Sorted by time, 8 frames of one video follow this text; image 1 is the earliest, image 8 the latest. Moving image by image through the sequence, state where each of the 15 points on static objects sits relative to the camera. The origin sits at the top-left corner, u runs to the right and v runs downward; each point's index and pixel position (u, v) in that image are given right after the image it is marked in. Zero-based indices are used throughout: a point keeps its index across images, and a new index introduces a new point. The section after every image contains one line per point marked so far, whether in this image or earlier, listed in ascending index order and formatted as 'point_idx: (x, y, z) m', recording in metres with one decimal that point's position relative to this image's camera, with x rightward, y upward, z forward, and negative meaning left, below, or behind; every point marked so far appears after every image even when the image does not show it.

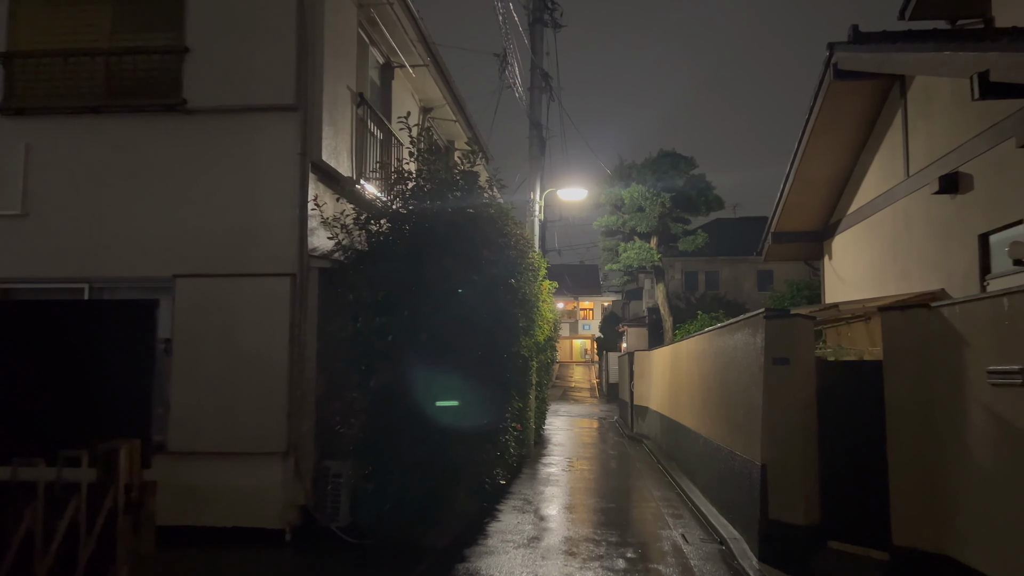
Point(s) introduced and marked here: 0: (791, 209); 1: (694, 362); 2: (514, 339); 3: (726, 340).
0: (+4.5, +1.3, +11.9) m
1: (+2.8, -1.1, +11.1) m
2: (0.0, -0.5, +7.7) m
3: (+2.6, -0.6, +8.8) m
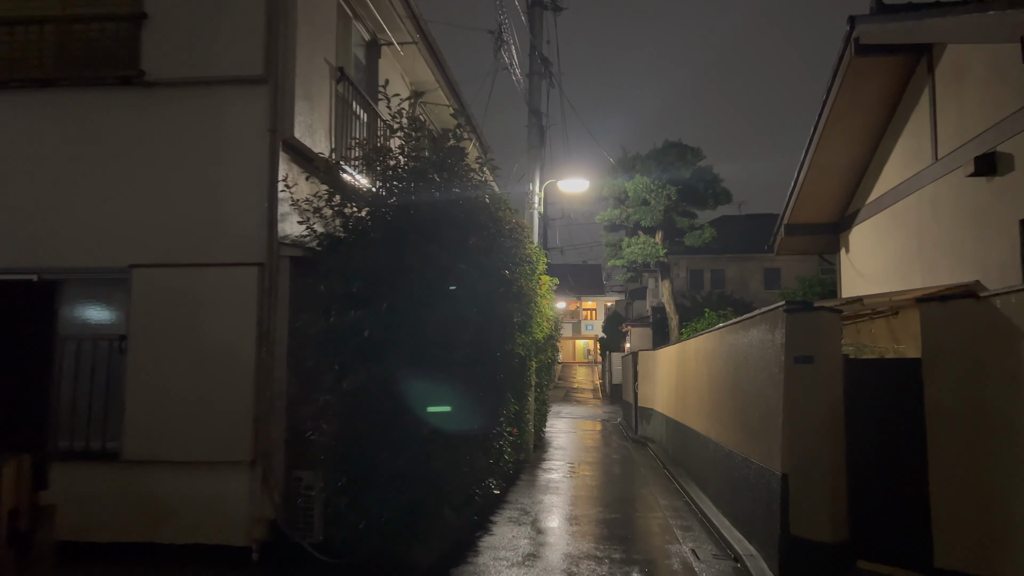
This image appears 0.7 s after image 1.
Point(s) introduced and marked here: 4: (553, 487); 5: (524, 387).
0: (+4.5, +1.4, +11.2) m
1: (+2.7, -1.1, +10.4) m
2: (-0.1, -0.5, +7.0) m
3: (+2.5, -0.6, +8.1) m
4: (+0.6, -2.9, +10.6) m
5: (+0.2, -1.4, +10.1) m
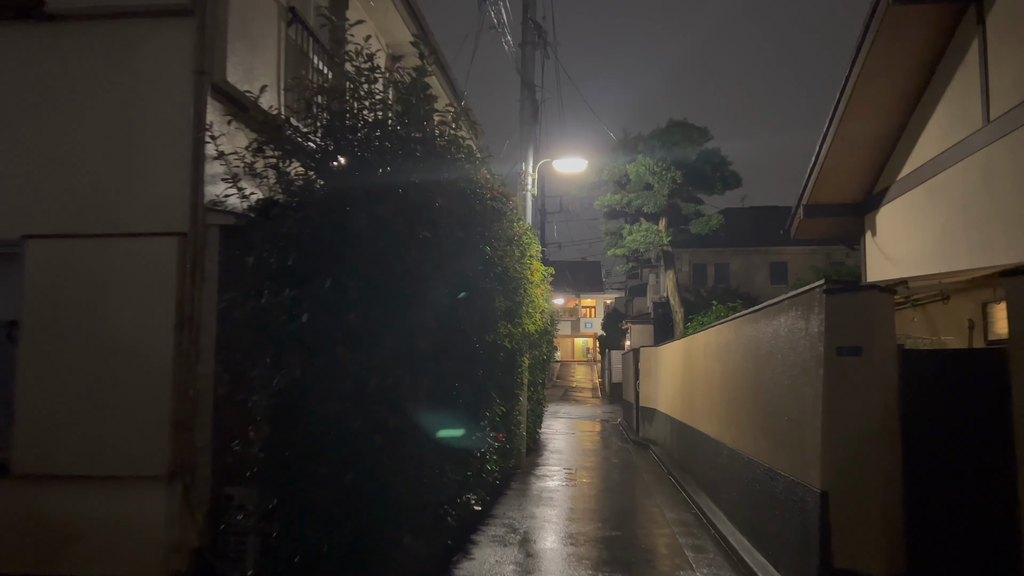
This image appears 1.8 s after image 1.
0: (+4.4, +1.5, +10.1) m
1: (+2.6, -0.9, +9.3) m
2: (-0.2, -0.3, +5.9) m
3: (+2.4, -0.4, +6.9) m
4: (+0.5, -2.7, +9.5) m
5: (0.0, -1.2, +9.0) m
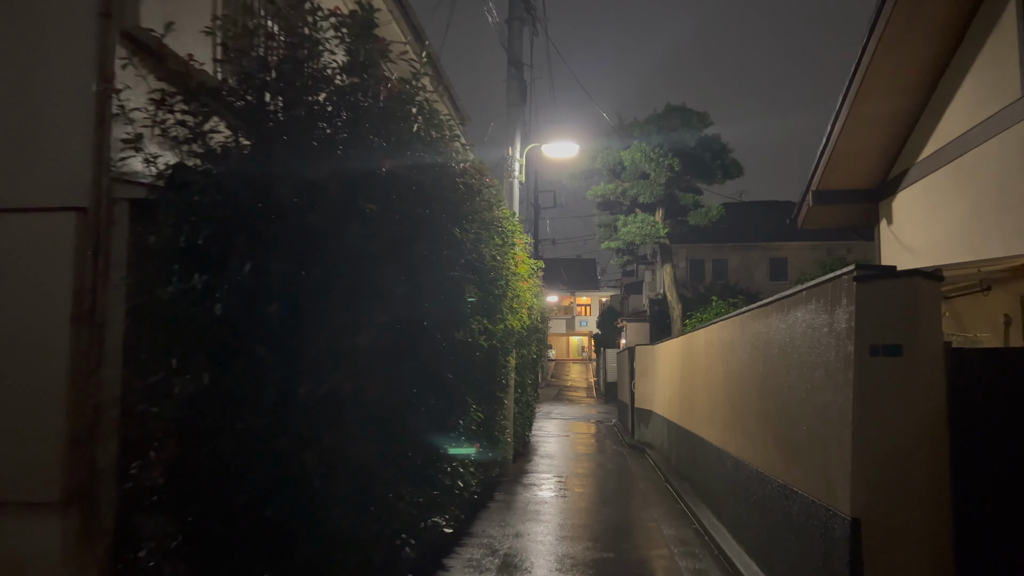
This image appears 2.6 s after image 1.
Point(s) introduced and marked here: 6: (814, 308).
0: (+4.1, +1.6, +9.2) m
1: (+2.4, -0.8, +8.4) m
2: (-0.4, -0.2, +5.0) m
3: (+2.2, -0.3, +6.1) m
4: (+0.3, -2.7, +8.7) m
5: (-0.2, -1.1, +8.1) m
6: (+2.1, -0.1, +5.1) m
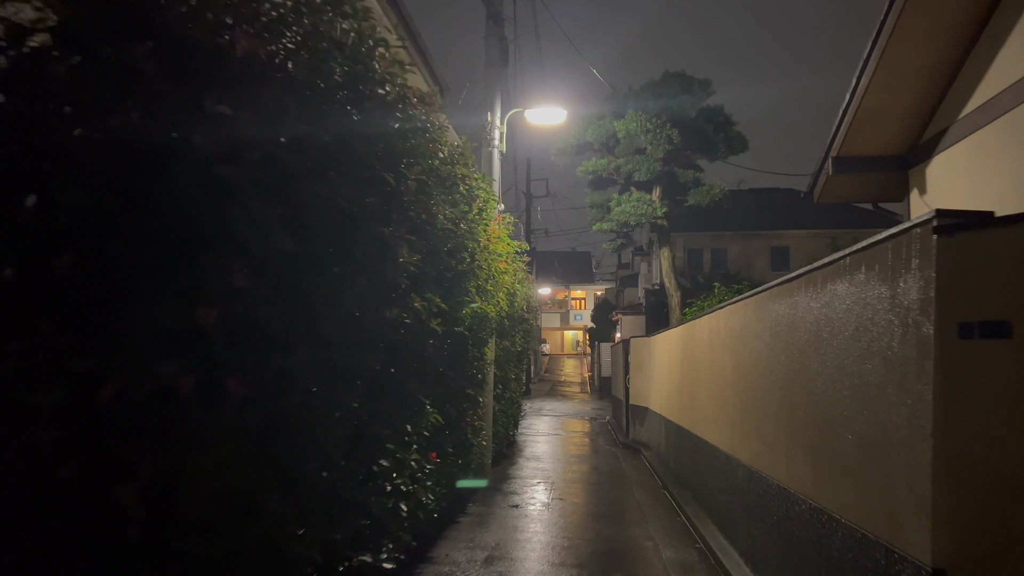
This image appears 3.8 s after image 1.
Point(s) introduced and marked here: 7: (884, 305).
0: (+3.9, +1.9, +8.0) m
1: (+2.1, -0.6, +7.2) m
2: (-0.7, 0.0, +3.8) m
3: (+1.9, -0.1, +4.8) m
4: (0.0, -2.4, +7.4) m
5: (-0.4, -0.9, +6.9) m
6: (+1.8, +0.1, +3.8) m
7: (+1.8, -0.1, +3.5) m
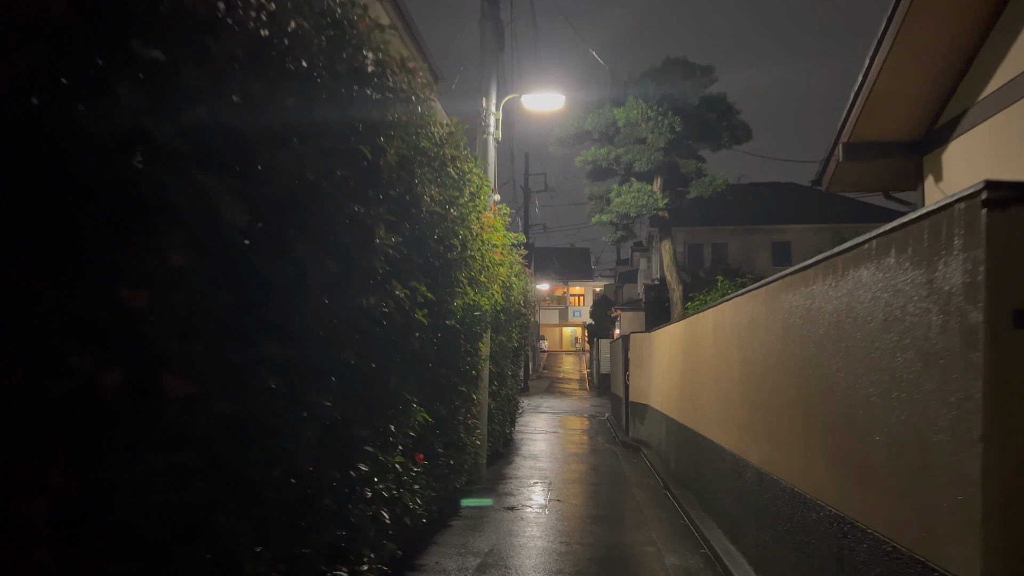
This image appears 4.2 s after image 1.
0: (+3.8, +1.9, +7.6) m
1: (+2.1, -0.5, +6.8) m
2: (-0.7, 0.0, +3.4) m
3: (+1.9, 0.0, +4.5) m
4: (-0.1, -2.4, +7.0) m
5: (-0.5, -0.8, +6.5) m
6: (+1.8, +0.1, +3.5) m
7: (+1.8, 0.0, +3.2) m
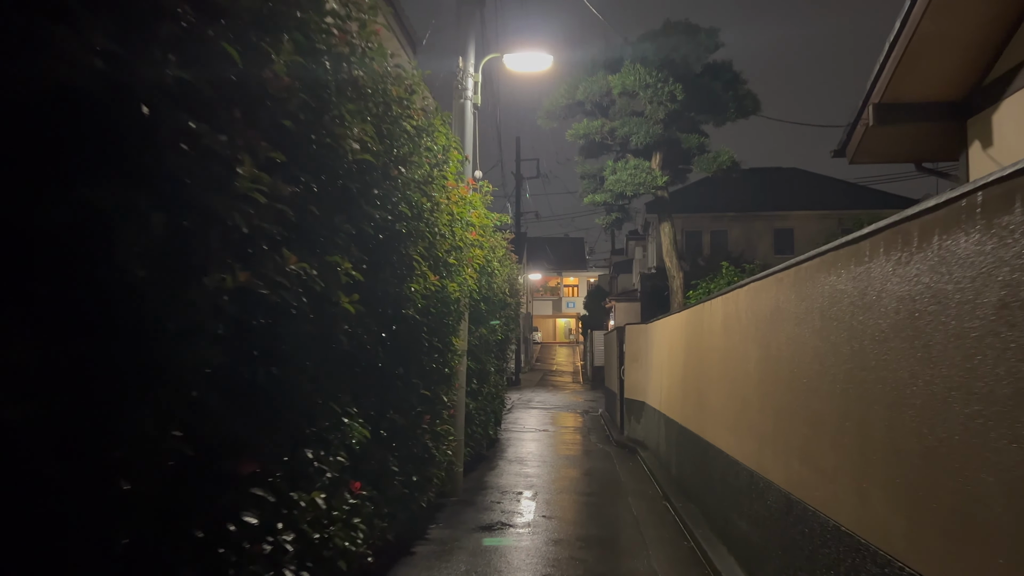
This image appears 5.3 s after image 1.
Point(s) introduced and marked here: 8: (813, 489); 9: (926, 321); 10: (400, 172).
0: (+3.6, +2.1, +6.5) m
1: (+1.8, -0.4, +5.7) m
2: (-0.9, +0.1, +2.3) m
3: (+1.7, +0.1, +3.4) m
4: (-0.3, -2.2, +6.0) m
5: (-0.7, -0.7, +5.4) m
6: (+1.6, +0.2, +2.4) m
7: (+1.6, +0.1, +2.0) m
8: (+1.7, -1.1, +4.1) m
9: (+1.6, -0.1, +2.9) m
10: (-0.6, +0.7, +4.2) m
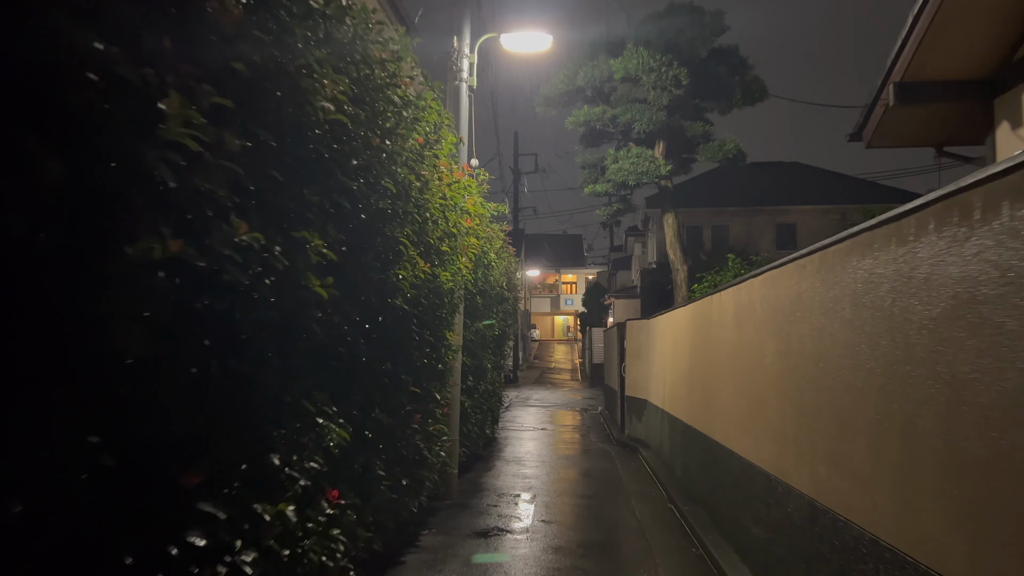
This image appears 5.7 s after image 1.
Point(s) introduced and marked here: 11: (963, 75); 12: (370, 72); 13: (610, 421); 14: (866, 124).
0: (+3.6, +2.2, +6.1) m
1: (+1.8, -0.3, +5.3) m
2: (-0.9, +0.2, +1.9) m
3: (+1.7, +0.1, +2.9) m
4: (-0.3, -2.1, +5.5) m
5: (-0.7, -0.6, +5.0) m
6: (+1.6, +0.3, +1.9) m
7: (+1.6, +0.1, +1.6) m
8: (+1.7, -1.0, +3.7) m
9: (+1.6, -0.1, +2.5) m
10: (-0.6, +0.7, +3.8) m
11: (+4.0, +1.9, +6.5) m
12: (-0.7, +1.0, +3.5) m
13: (+2.2, -3.0, +16.7) m
14: (+3.5, +1.6, +7.3) m
